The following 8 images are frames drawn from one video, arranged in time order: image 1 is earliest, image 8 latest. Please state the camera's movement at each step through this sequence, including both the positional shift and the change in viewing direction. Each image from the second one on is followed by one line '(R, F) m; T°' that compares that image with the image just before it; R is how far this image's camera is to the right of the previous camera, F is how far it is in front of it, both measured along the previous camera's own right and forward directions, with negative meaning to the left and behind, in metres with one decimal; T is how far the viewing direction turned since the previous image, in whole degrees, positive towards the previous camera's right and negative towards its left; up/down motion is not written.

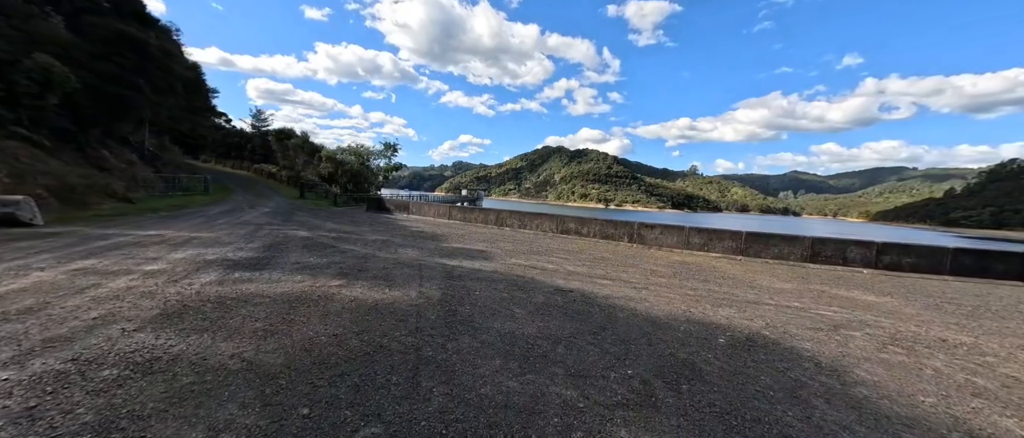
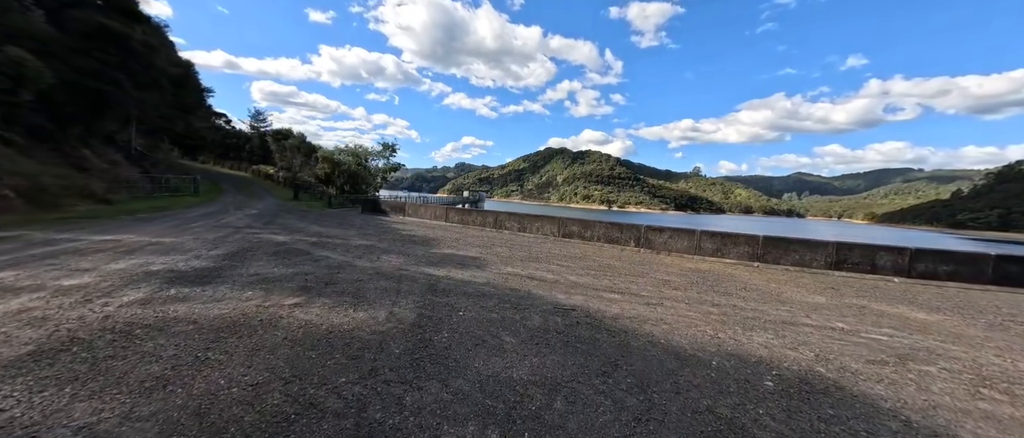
(+0.2, +0.9) m; 0°
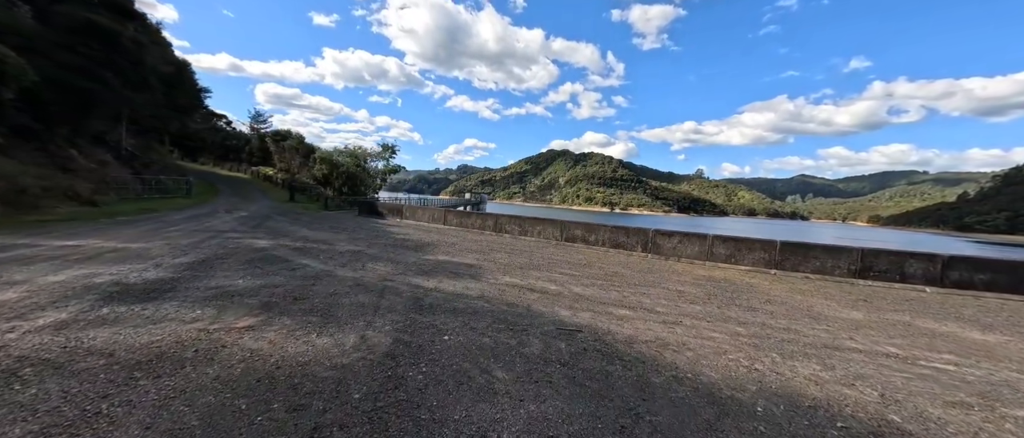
(+0.1, +0.7) m; 0°
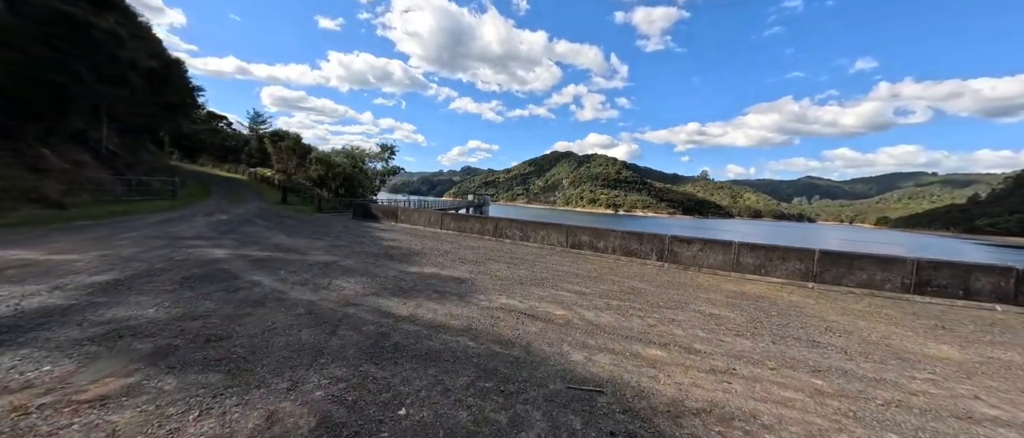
(+0.1, +1.3) m; -1°
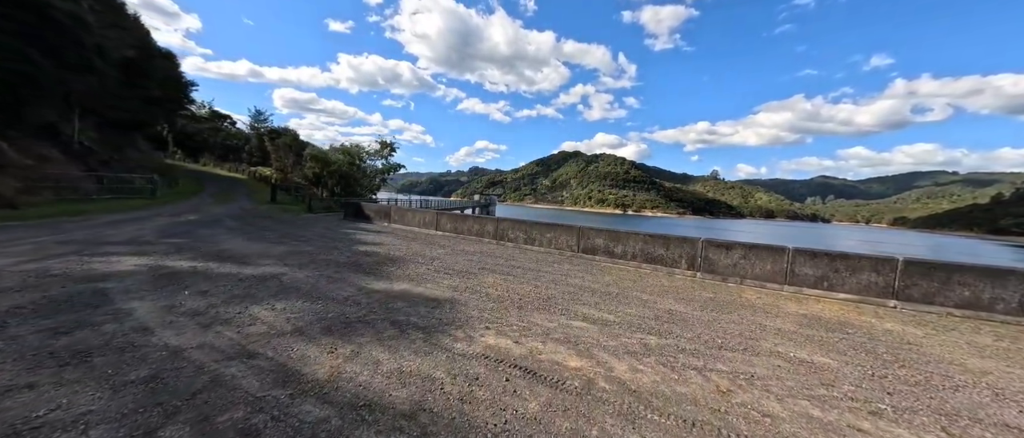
(+0.2, +1.9) m; -1°
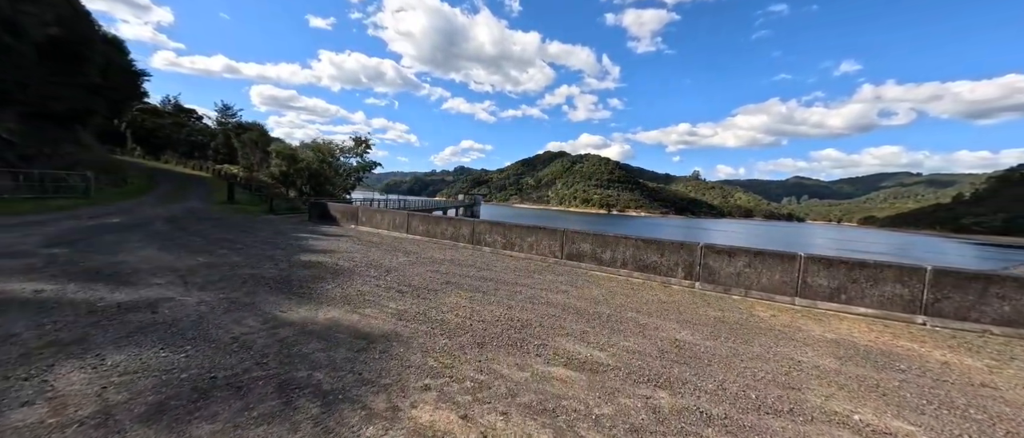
(+0.3, +1.4) m; +2°
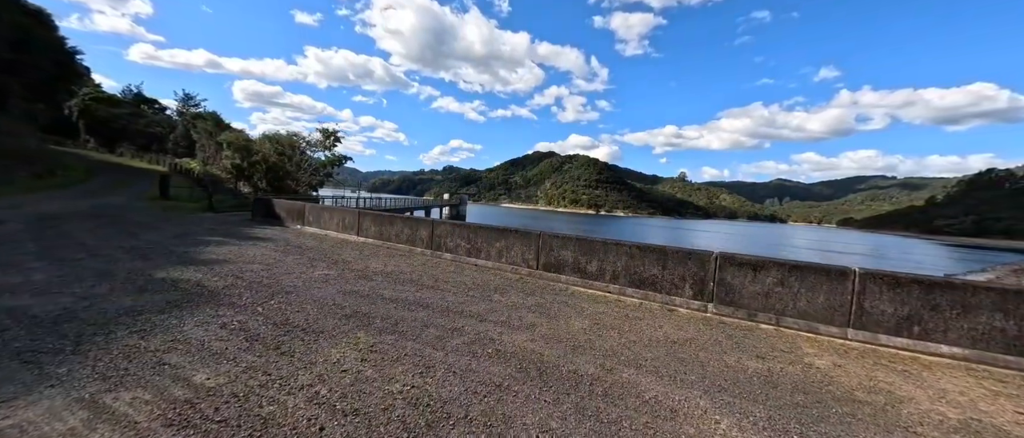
(+0.6, +2.2) m; +2°
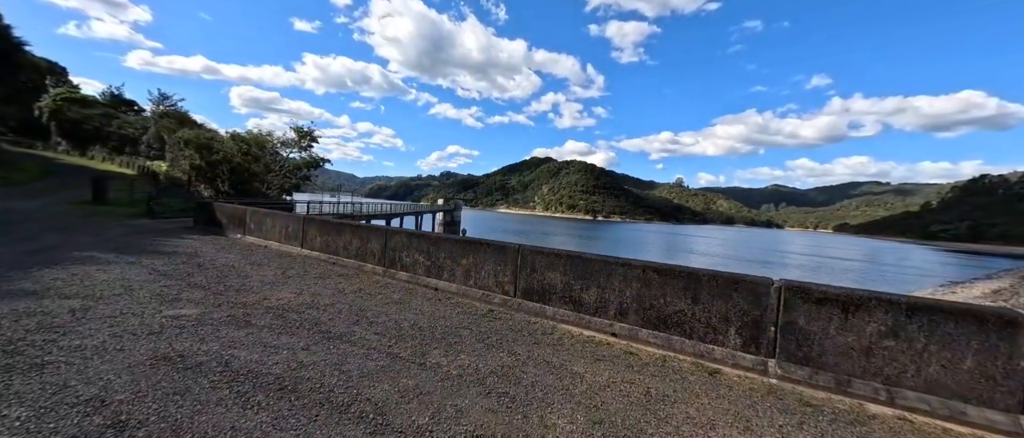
(+0.5, +2.3) m; 0°
